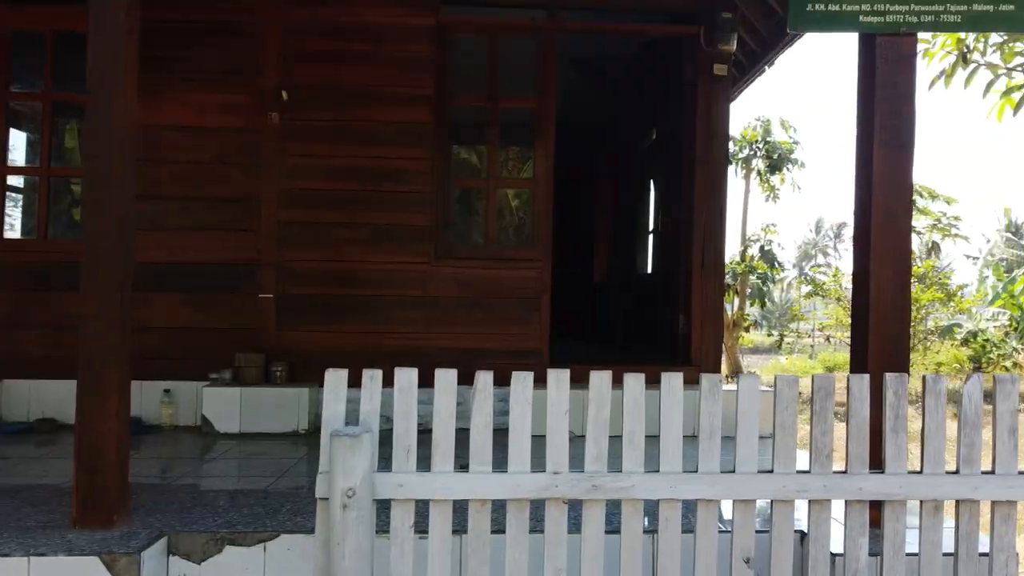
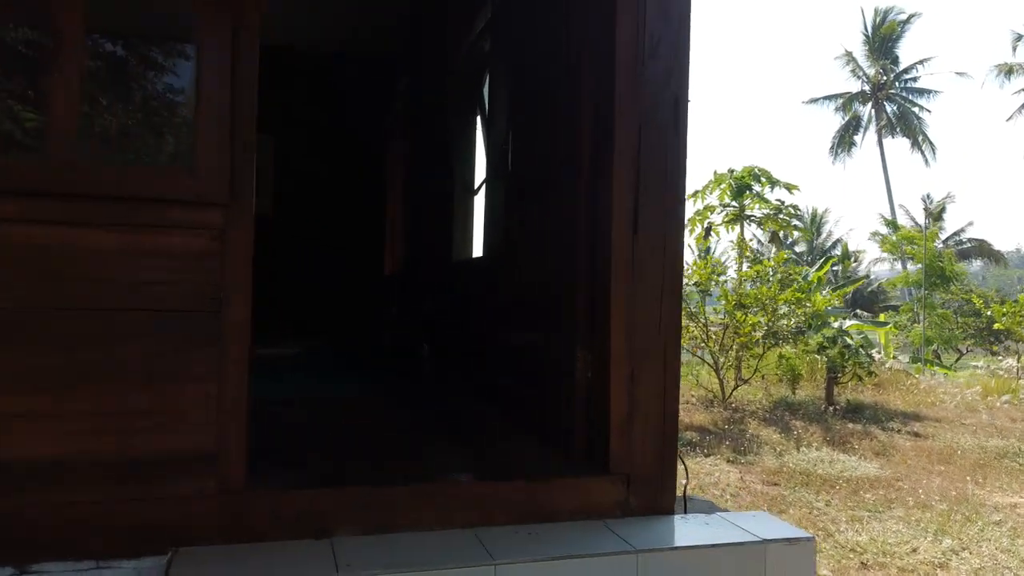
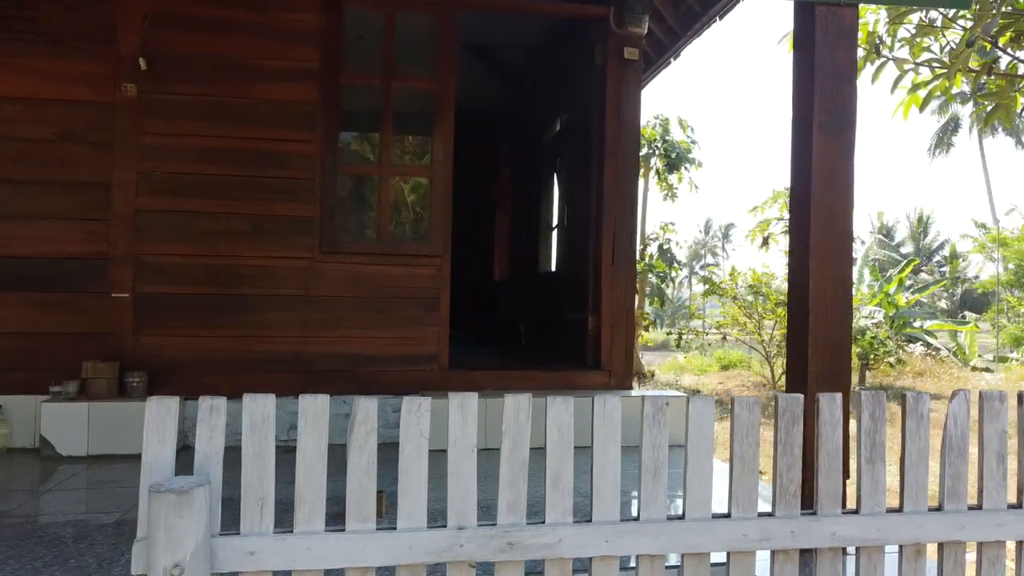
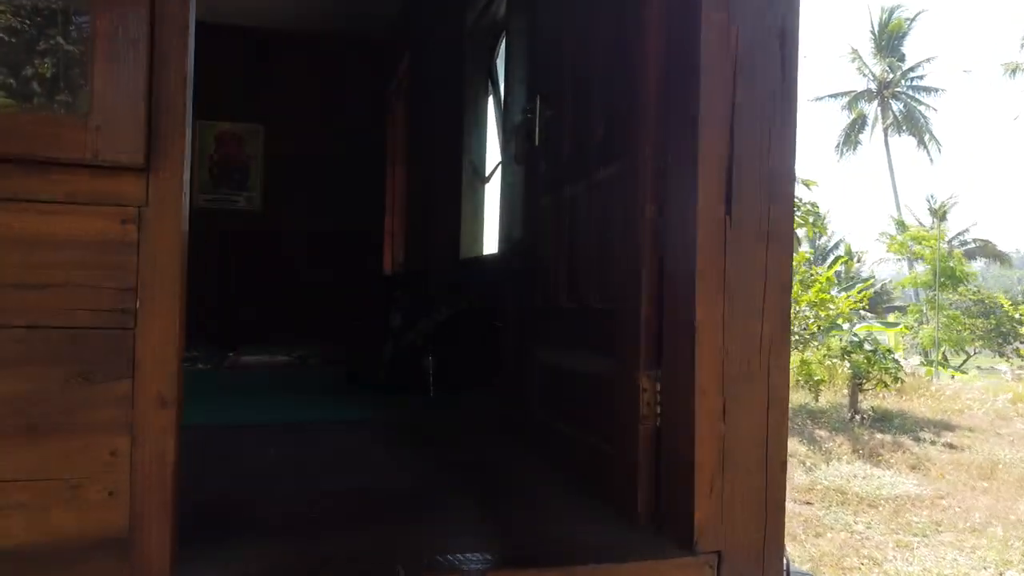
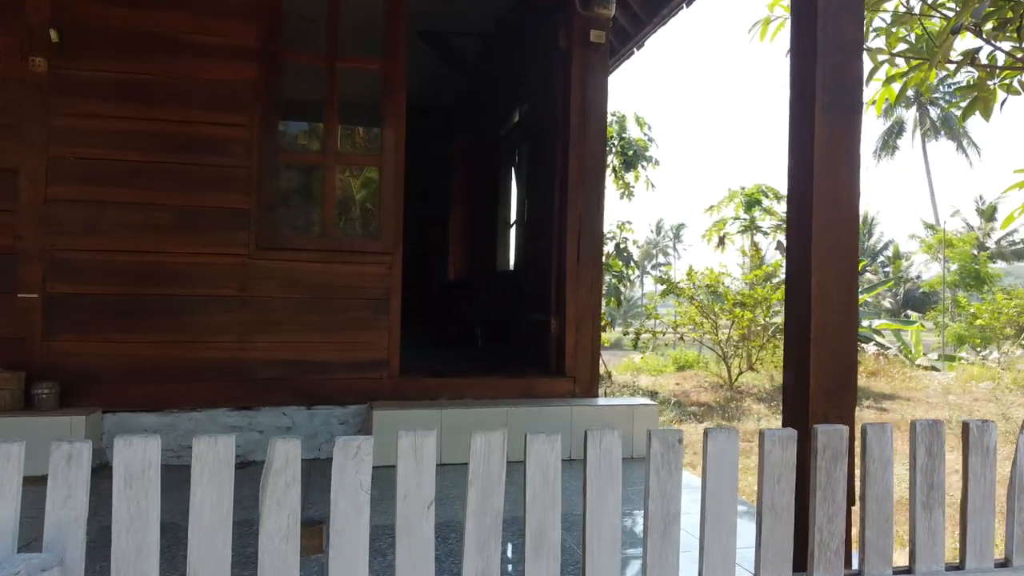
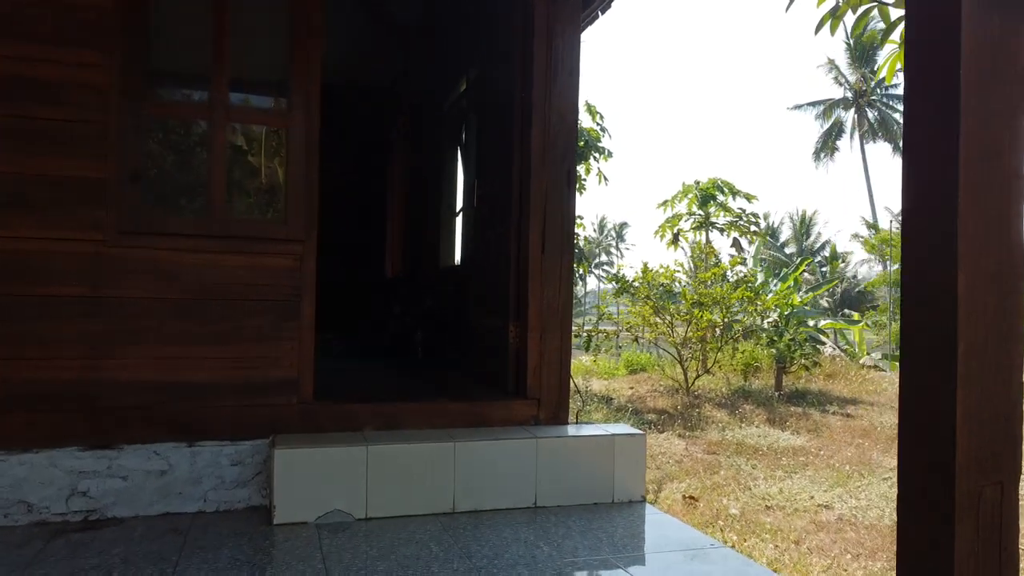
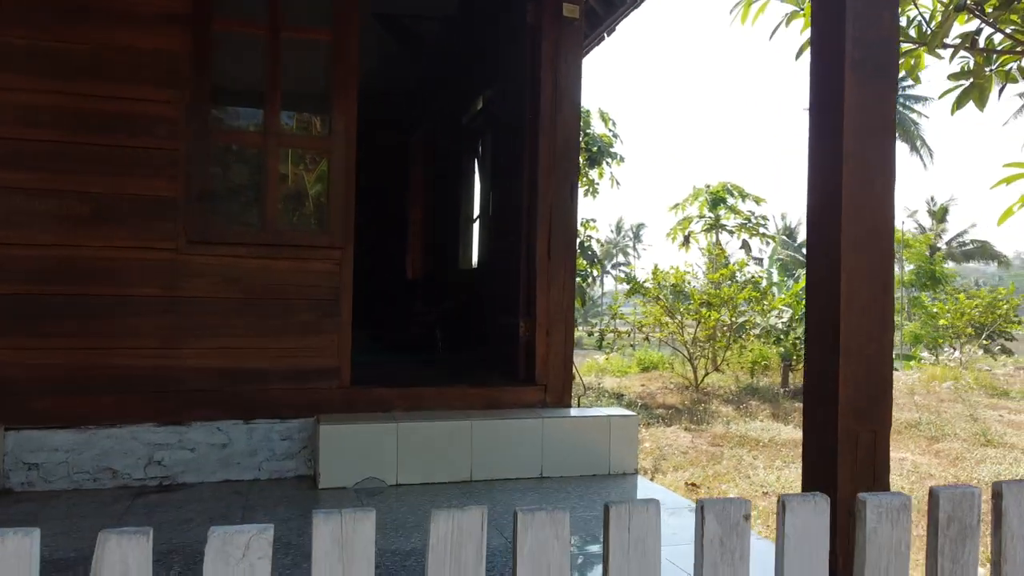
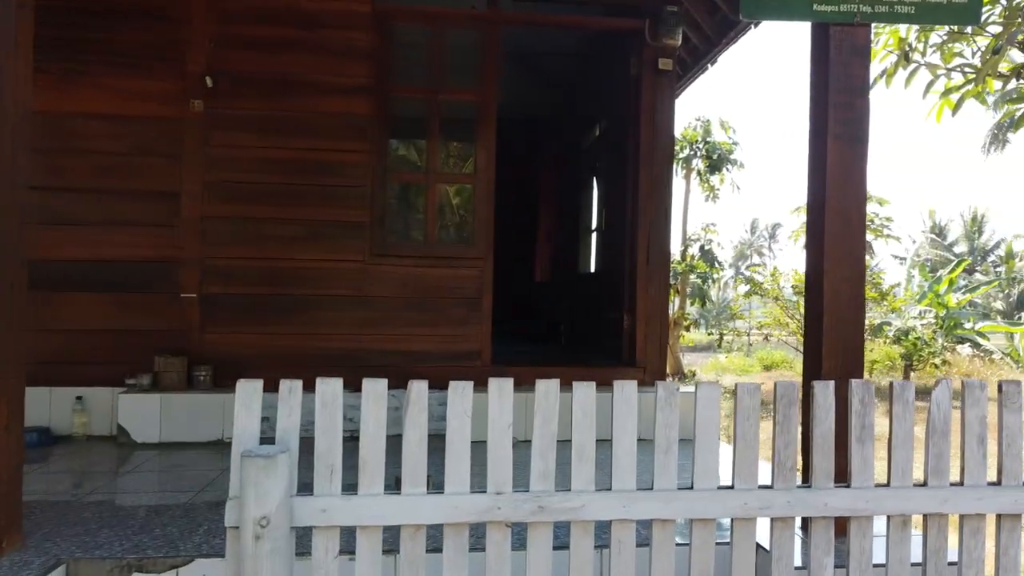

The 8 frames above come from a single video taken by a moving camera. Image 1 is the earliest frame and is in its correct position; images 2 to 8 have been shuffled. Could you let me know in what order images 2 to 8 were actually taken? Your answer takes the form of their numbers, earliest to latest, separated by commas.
8, 3, 5, 7, 6, 2, 4
